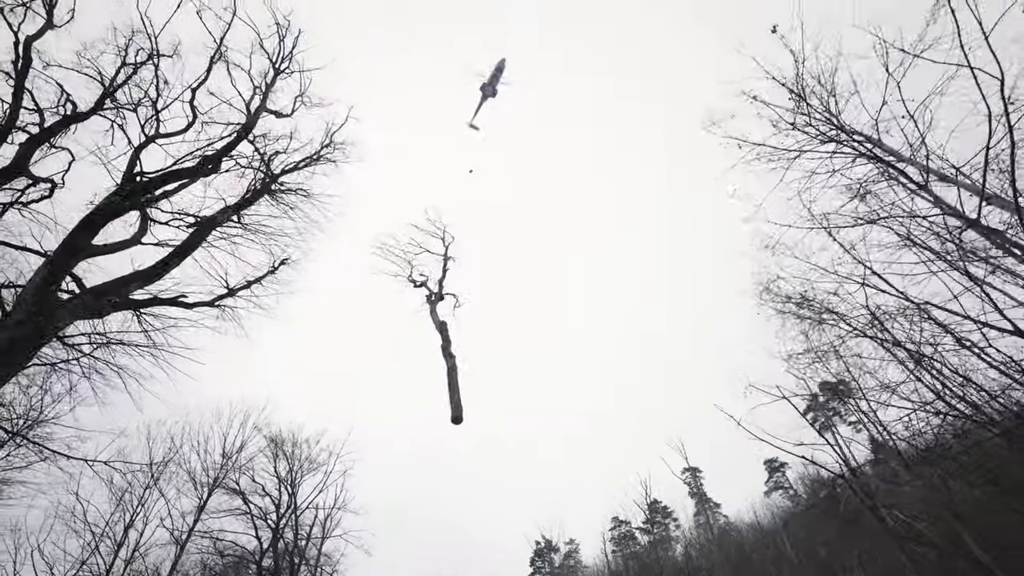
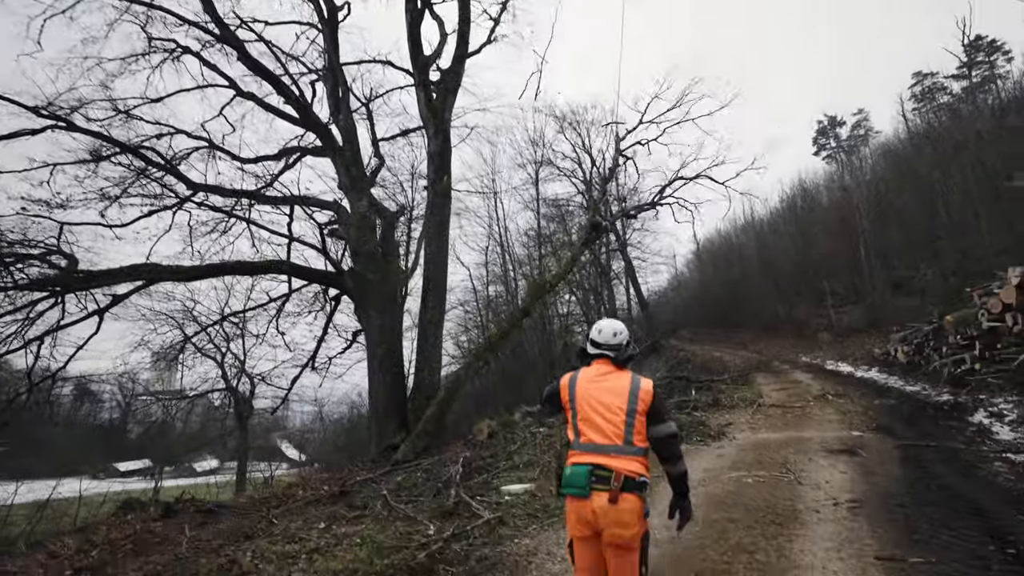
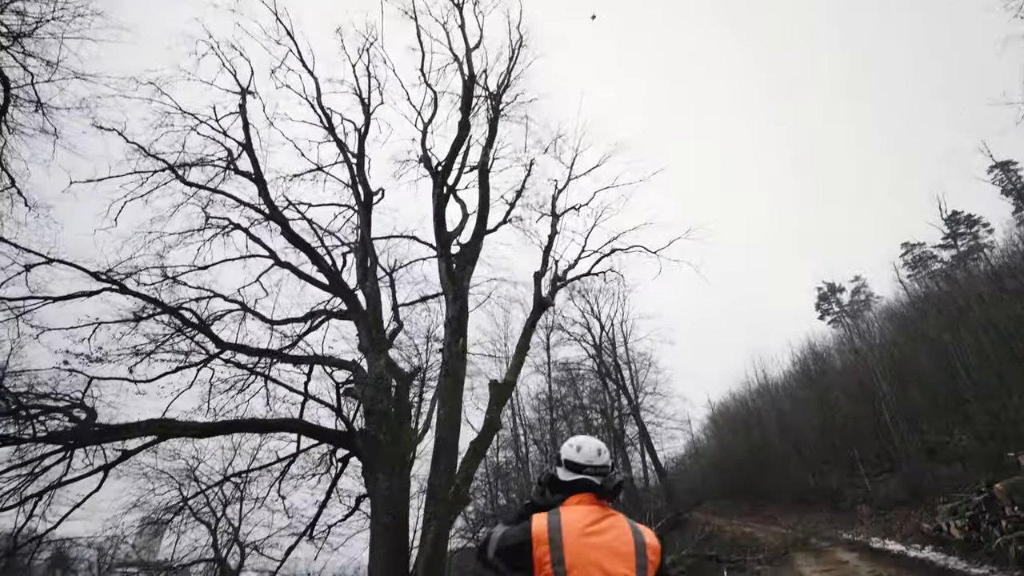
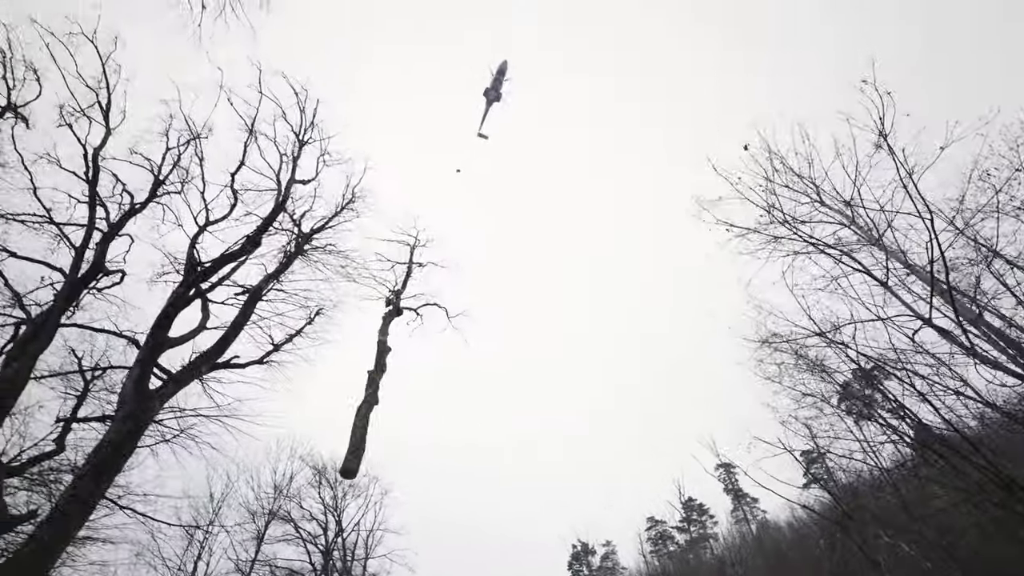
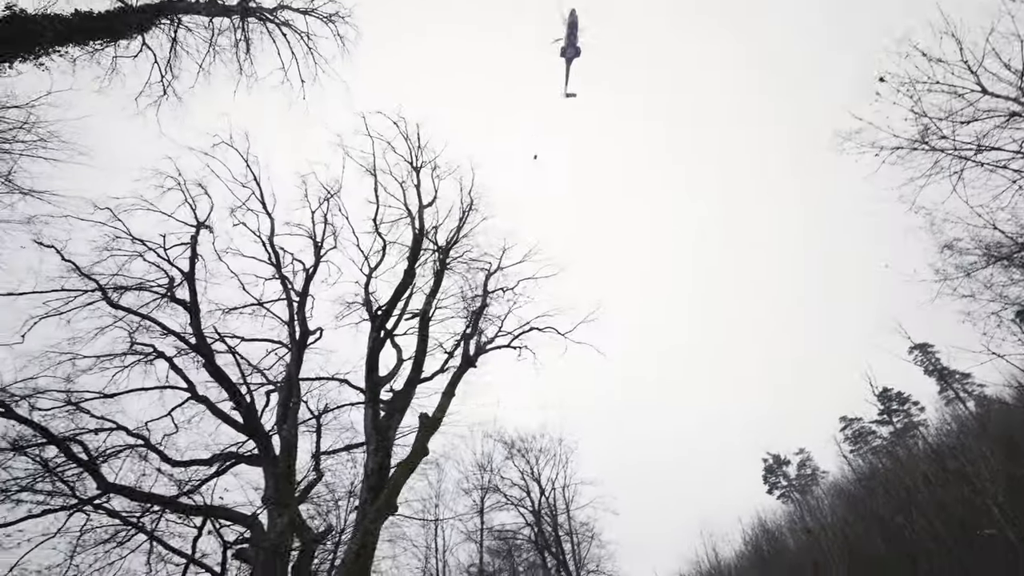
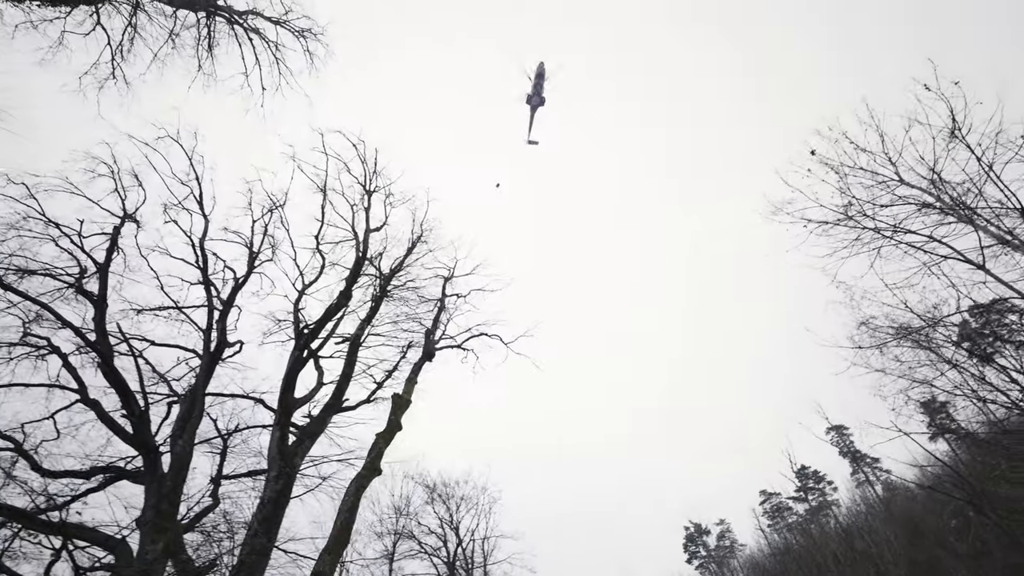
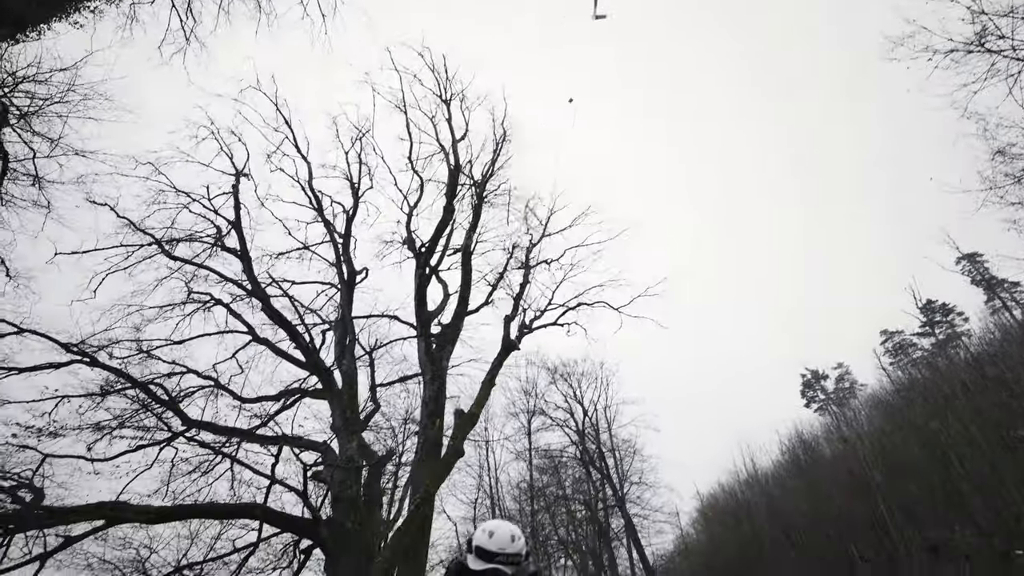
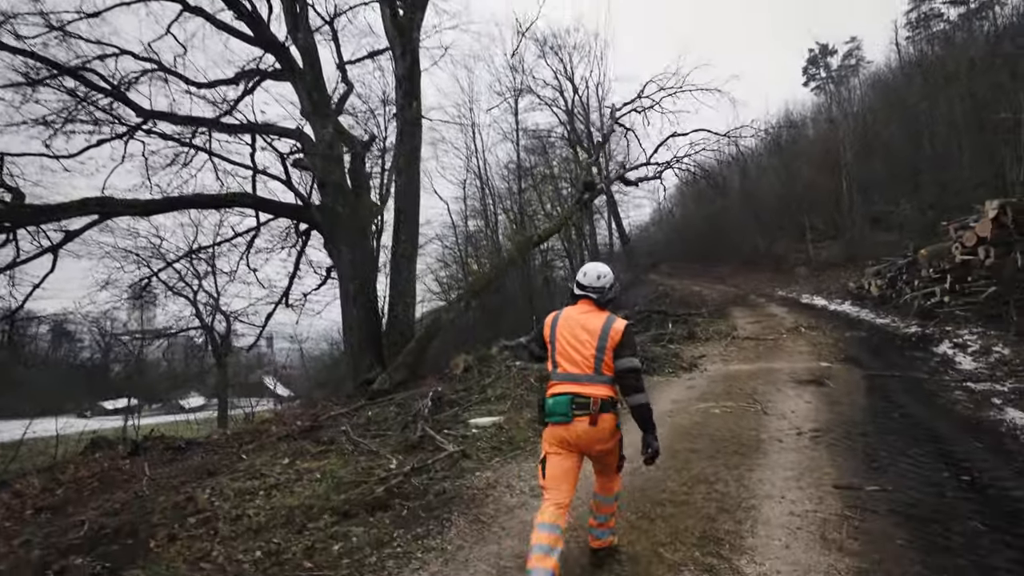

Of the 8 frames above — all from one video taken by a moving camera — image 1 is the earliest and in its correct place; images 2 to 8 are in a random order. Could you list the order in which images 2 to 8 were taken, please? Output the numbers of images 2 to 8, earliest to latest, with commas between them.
4, 6, 5, 7, 3, 2, 8
